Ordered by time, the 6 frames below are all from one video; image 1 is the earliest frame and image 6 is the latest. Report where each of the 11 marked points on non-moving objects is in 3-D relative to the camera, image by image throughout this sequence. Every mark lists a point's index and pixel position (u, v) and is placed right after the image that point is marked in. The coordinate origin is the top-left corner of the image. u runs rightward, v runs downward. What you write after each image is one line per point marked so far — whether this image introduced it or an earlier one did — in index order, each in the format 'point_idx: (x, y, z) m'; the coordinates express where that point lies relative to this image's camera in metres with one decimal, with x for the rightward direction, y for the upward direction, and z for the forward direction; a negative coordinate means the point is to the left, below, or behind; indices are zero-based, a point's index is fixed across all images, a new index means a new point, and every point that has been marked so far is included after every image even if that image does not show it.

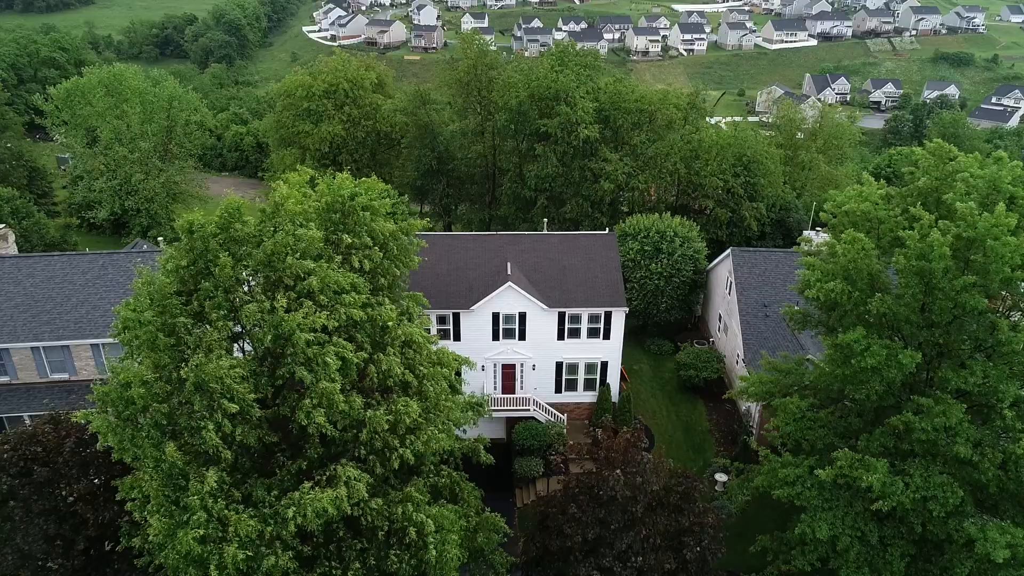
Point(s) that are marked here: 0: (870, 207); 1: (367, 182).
0: (+9.5, +2.2, +18.9) m
1: (-4.0, +2.8, +19.2) m
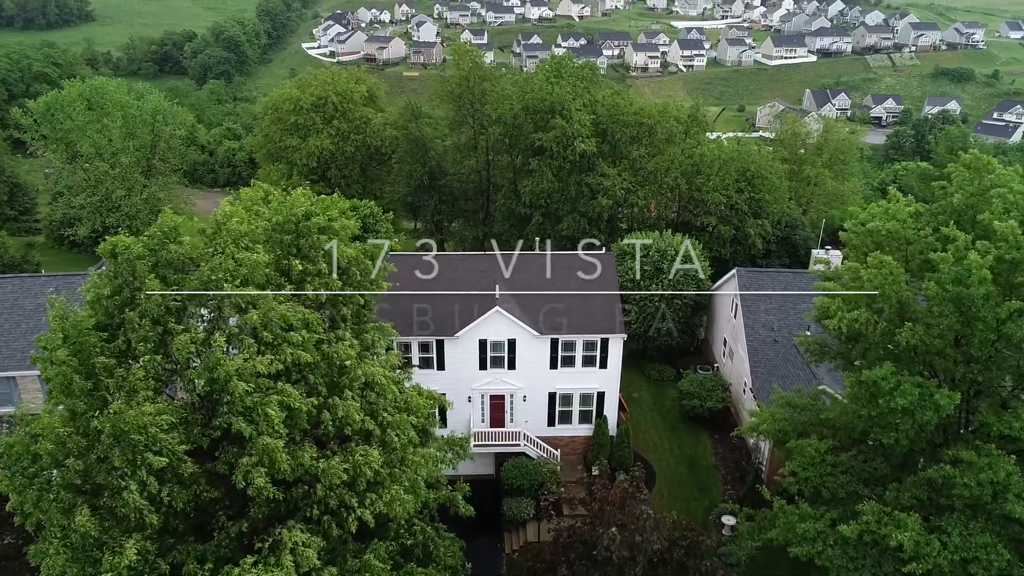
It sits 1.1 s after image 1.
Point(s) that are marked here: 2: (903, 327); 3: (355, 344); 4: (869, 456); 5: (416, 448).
0: (+9.1, +1.5, +16.8) m
1: (-4.4, +2.1, +17.1) m
2: (+8.7, -0.9, +15.9) m
3: (-3.2, -1.2, +14.6) m
4: (+8.8, -4.1, +17.5) m
5: (-2.0, -3.3, +14.5) m
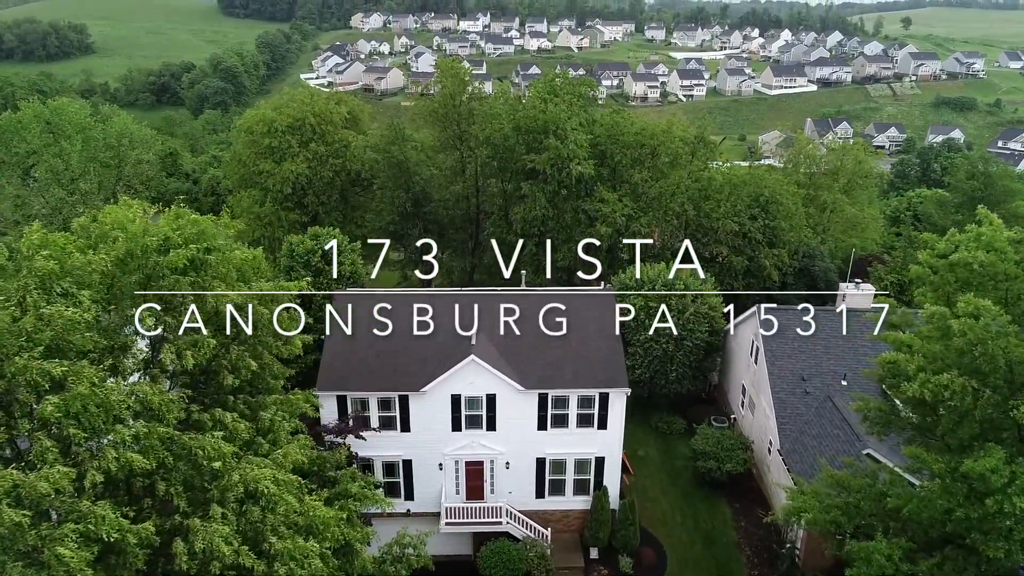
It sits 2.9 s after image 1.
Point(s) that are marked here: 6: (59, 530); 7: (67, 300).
0: (+8.5, +0.6, +12.5) m
1: (-5.0, +1.2, +12.9) m
2: (+8.1, -1.8, +11.5) m
3: (-3.8, -2.0, +10.2) m
4: (+8.2, -5.1, +13.0) m
5: (-2.6, -4.1, +10.0) m
6: (-4.8, -2.6, +7.9) m
7: (-5.6, -0.1, +9.3) m
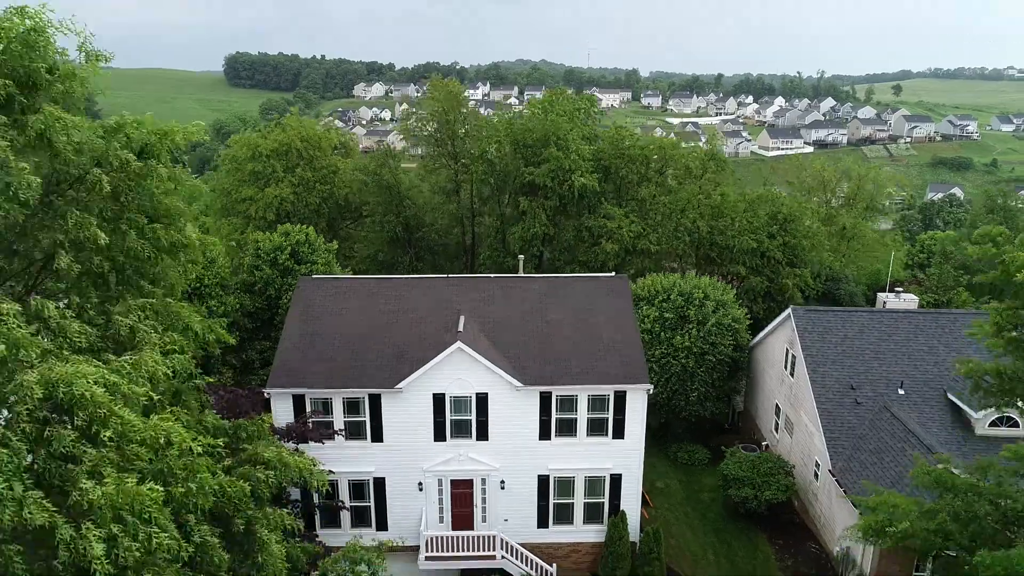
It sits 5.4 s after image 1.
0: (+8.4, +1.9, +9.2) m
1: (-5.2, +2.5, +9.6) m
2: (+8.0, -0.3, +7.9) m
3: (-3.9, -0.4, +6.6) m
4: (+8.1, -3.8, +9.1) m
5: (-2.7, -2.5, +6.2) m
6: (-5.0, -0.9, +4.2) m
7: (-5.7, +1.6, +5.8) m
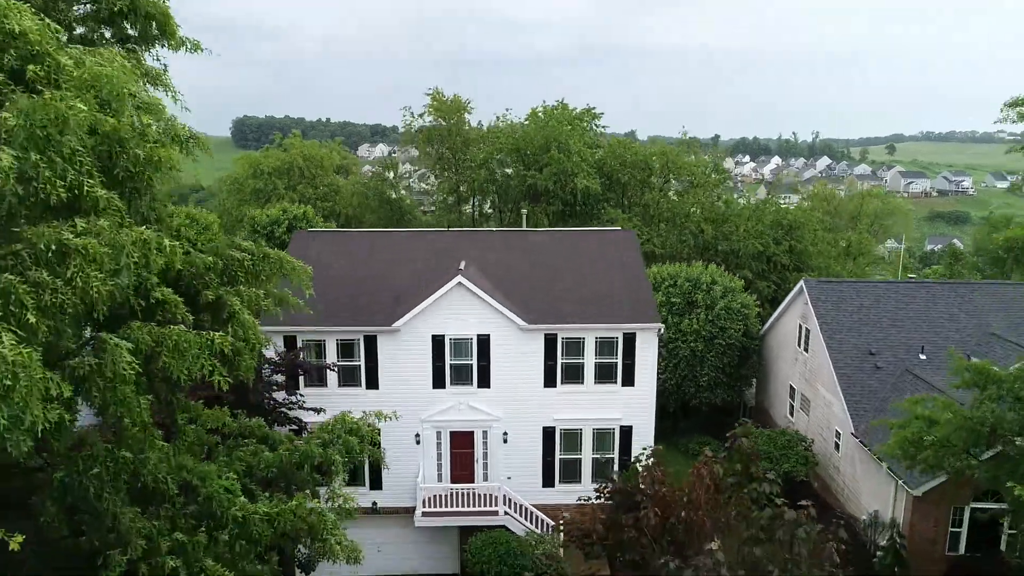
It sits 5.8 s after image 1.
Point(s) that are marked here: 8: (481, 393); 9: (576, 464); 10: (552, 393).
0: (+8.4, +4.0, +8.7) m
1: (-5.1, +4.5, +9.2) m
2: (+8.1, +1.9, +7.2) m
3: (-3.8, +1.9, +5.9) m
4: (+8.2, -1.6, +8.1) m
5: (-2.6, -0.1, +5.4) m
6: (-4.9, +1.7, +3.6) m
7: (-5.6, +3.9, +5.4) m
8: (-0.7, -2.4, +16.3) m
9: (+1.5, -4.1, +16.7) m
10: (+0.9, -2.4, +16.3) m
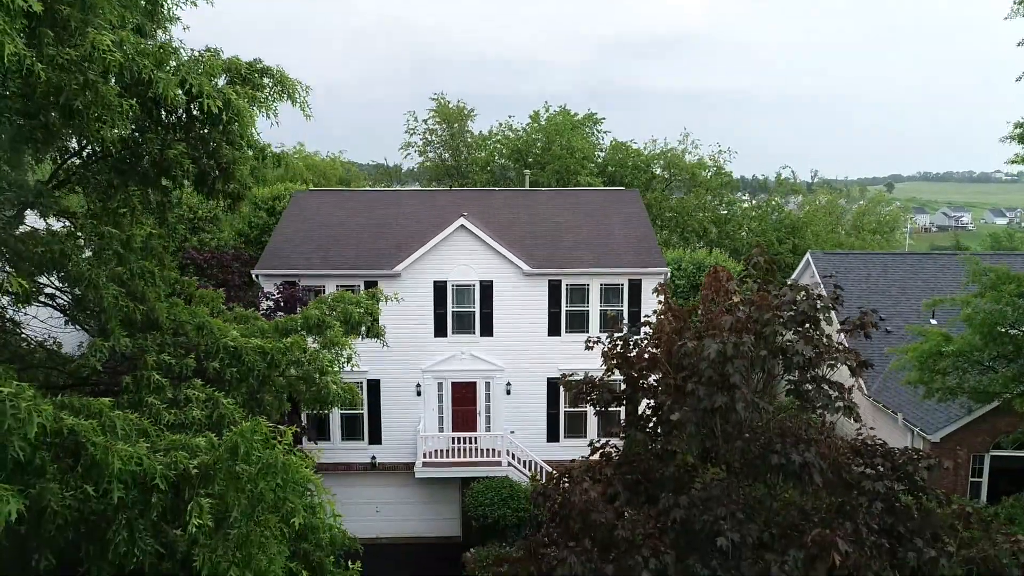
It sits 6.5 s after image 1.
0: (+8.5, +5.7, +8.7) m
1: (-5.0, +6.1, +9.2) m
2: (+8.1, +3.7, +7.1) m
3: (-3.8, +3.7, +5.8) m
4: (+8.2, 0.0, +7.8) m
5: (-2.6, +1.7, +5.1) m
6: (-4.9, +3.6, +3.4) m
7: (-5.6, +5.7, +5.4) m
8: (-0.6, -1.2, +15.9) m
9: (+1.6, -3.0, +16.2) m
10: (+1.0, -1.2, +15.9) m
